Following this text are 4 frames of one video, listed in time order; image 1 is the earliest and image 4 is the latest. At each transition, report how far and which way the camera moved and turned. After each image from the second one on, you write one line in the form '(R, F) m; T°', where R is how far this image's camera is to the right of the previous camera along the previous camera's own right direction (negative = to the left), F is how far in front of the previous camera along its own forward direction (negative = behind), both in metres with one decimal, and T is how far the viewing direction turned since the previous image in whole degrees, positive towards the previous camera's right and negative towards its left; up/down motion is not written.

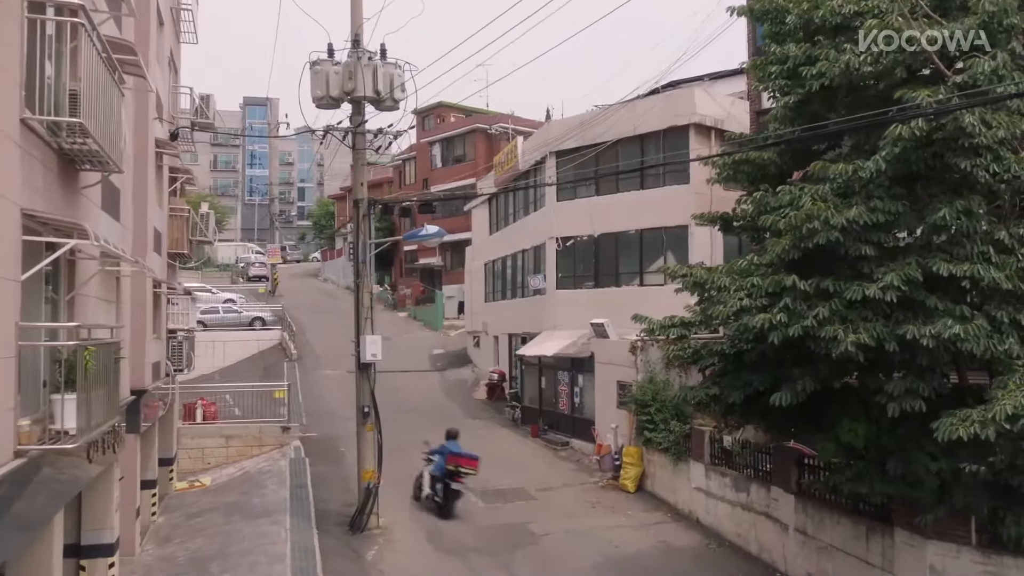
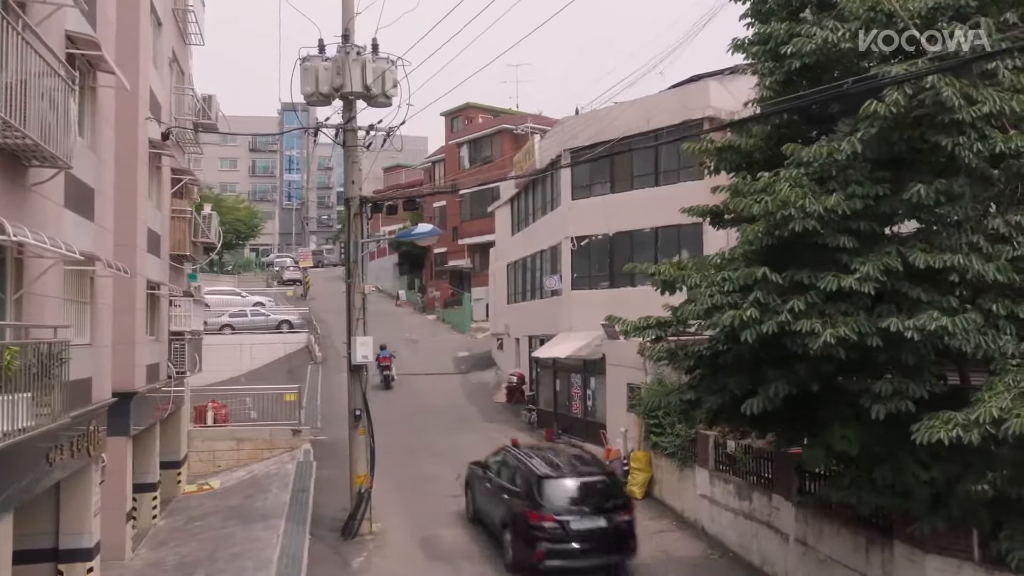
(+0.8, +0.5) m; -3°
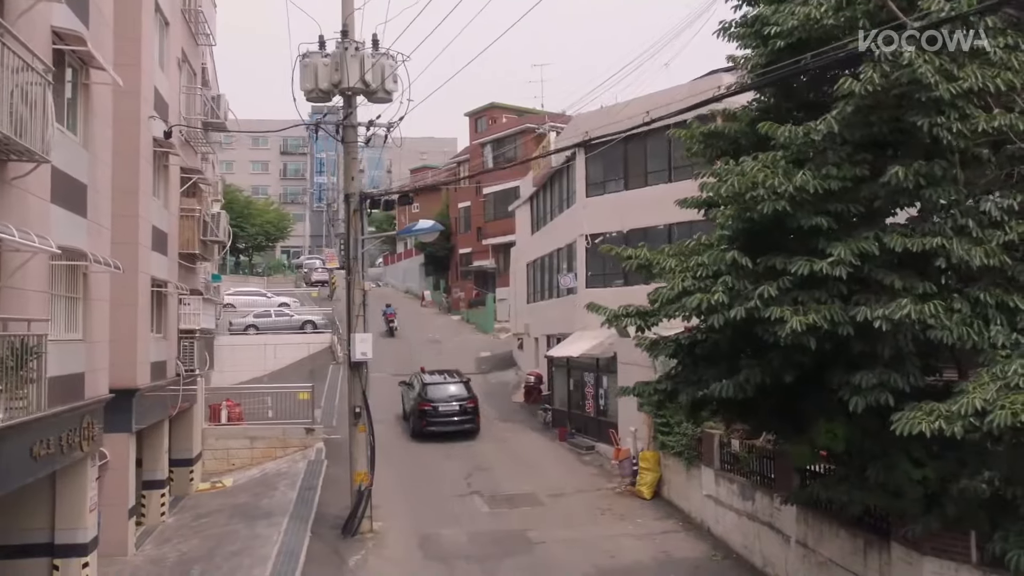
(+0.5, +0.2) m; -2°
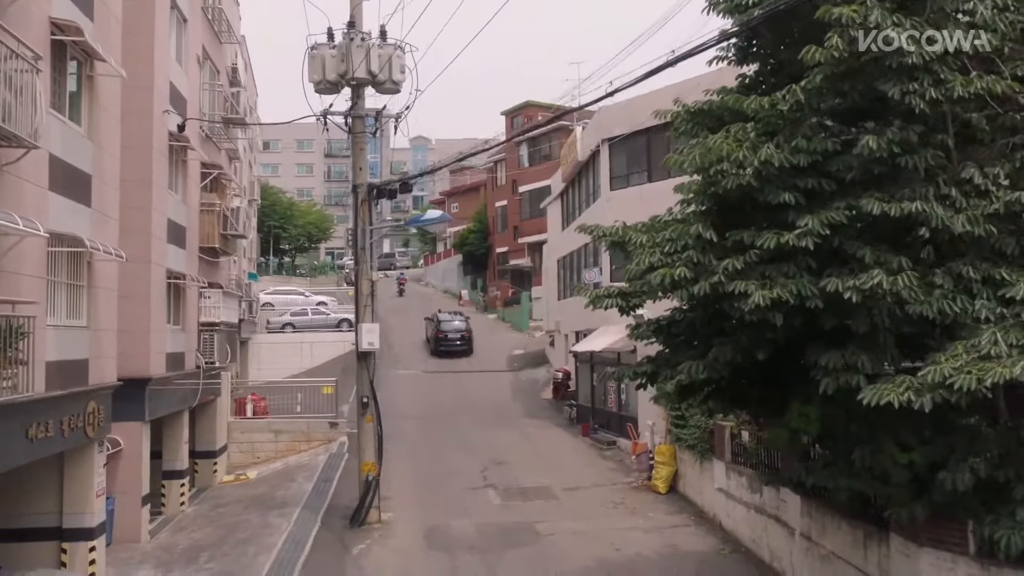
(+0.6, +0.1) m; -3°
